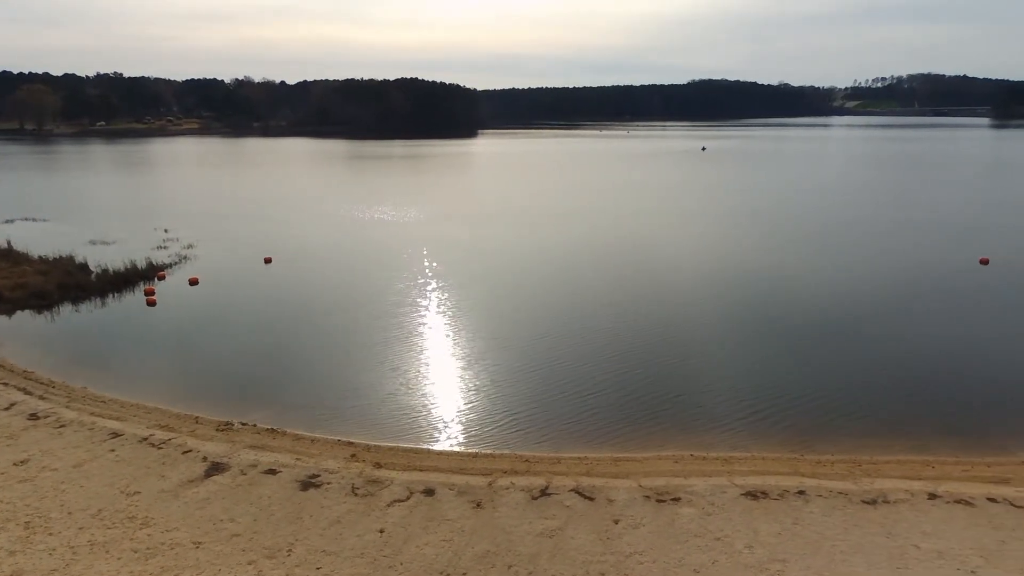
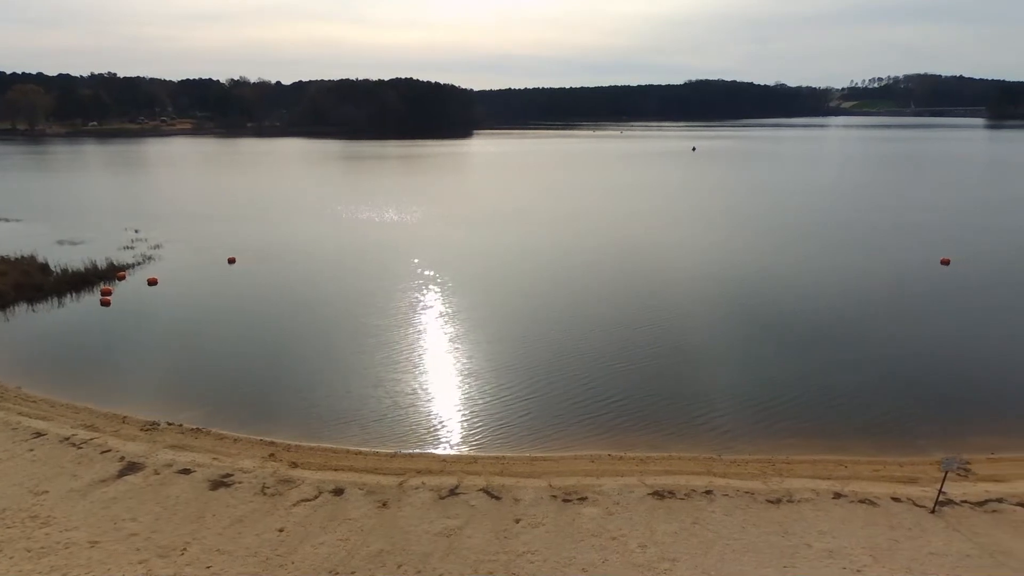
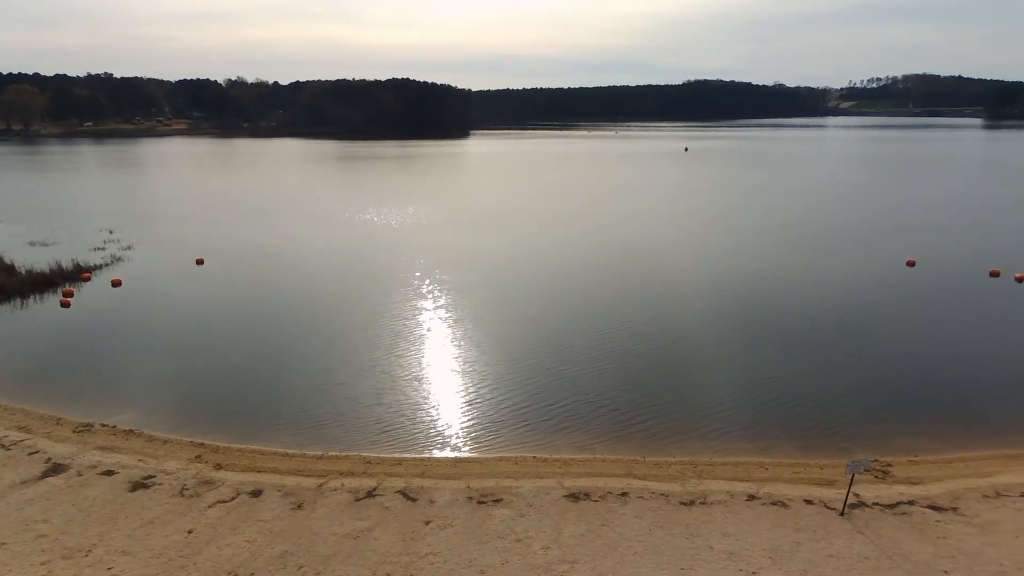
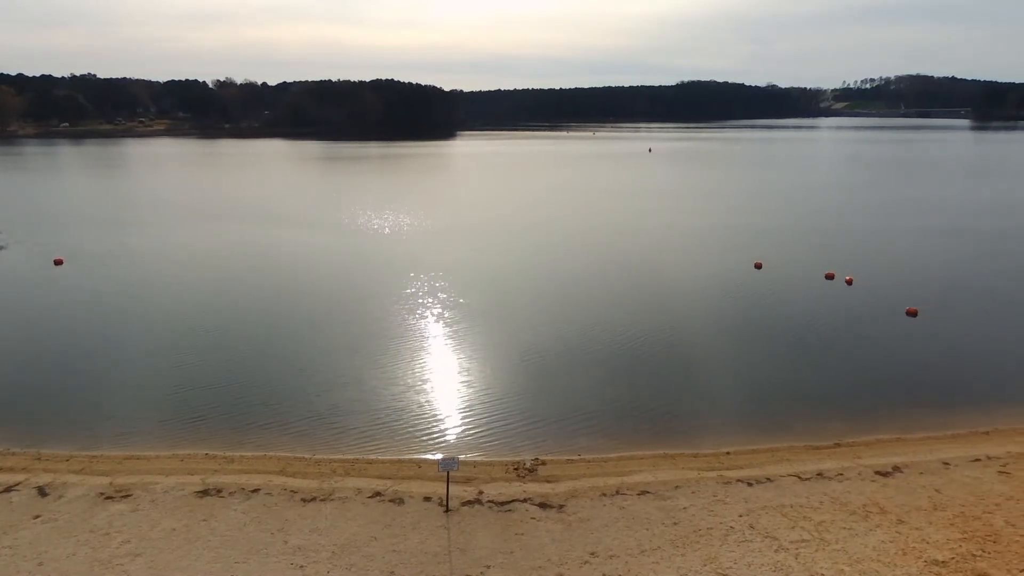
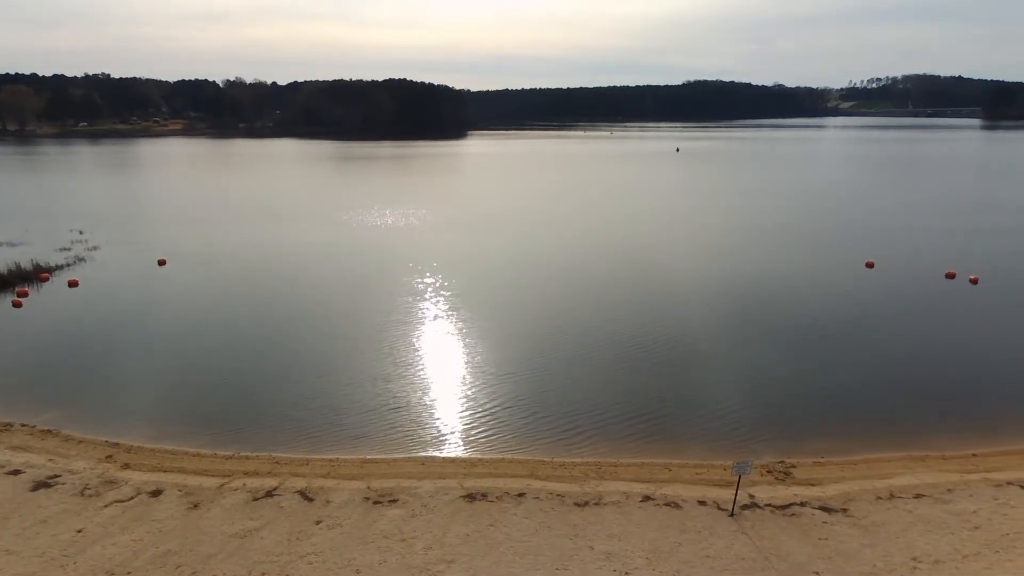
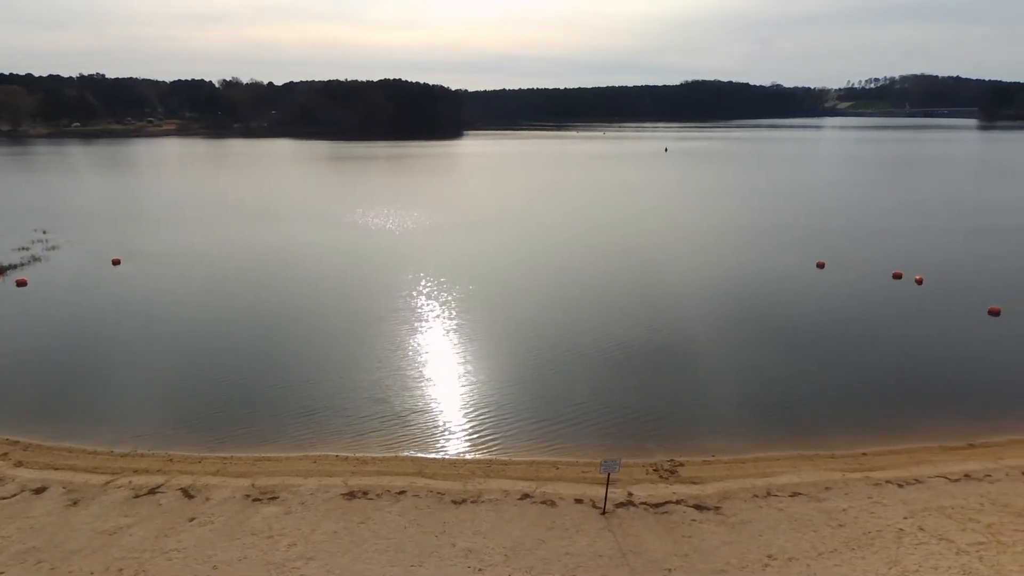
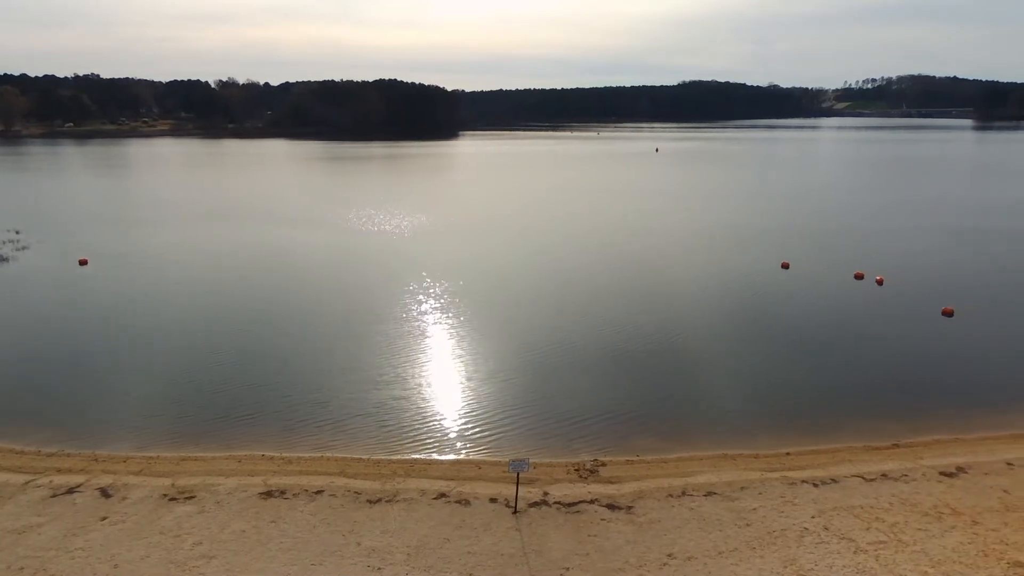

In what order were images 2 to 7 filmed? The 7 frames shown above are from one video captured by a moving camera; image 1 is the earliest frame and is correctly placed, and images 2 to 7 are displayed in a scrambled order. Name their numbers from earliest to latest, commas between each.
2, 3, 5, 6, 7, 4
